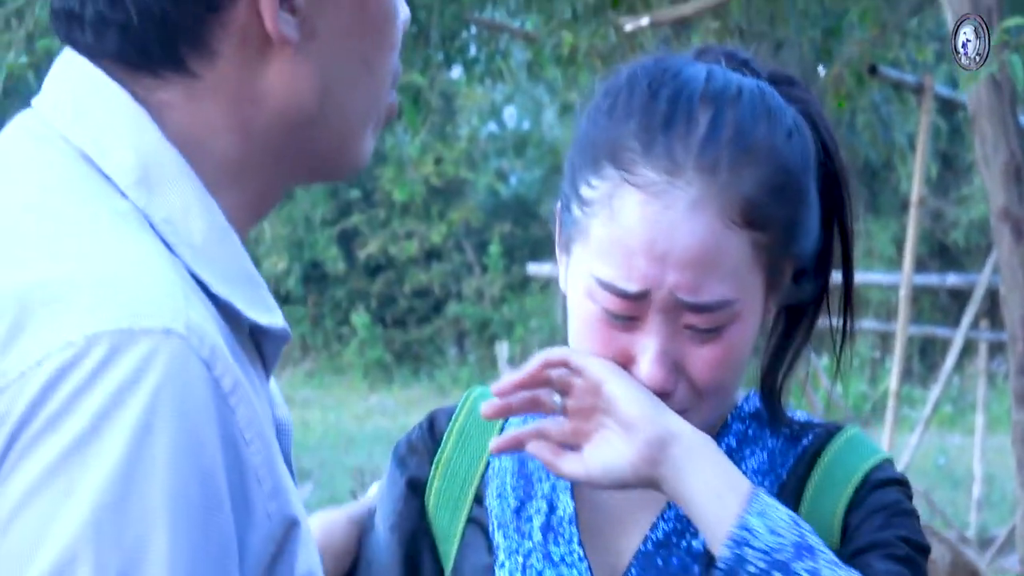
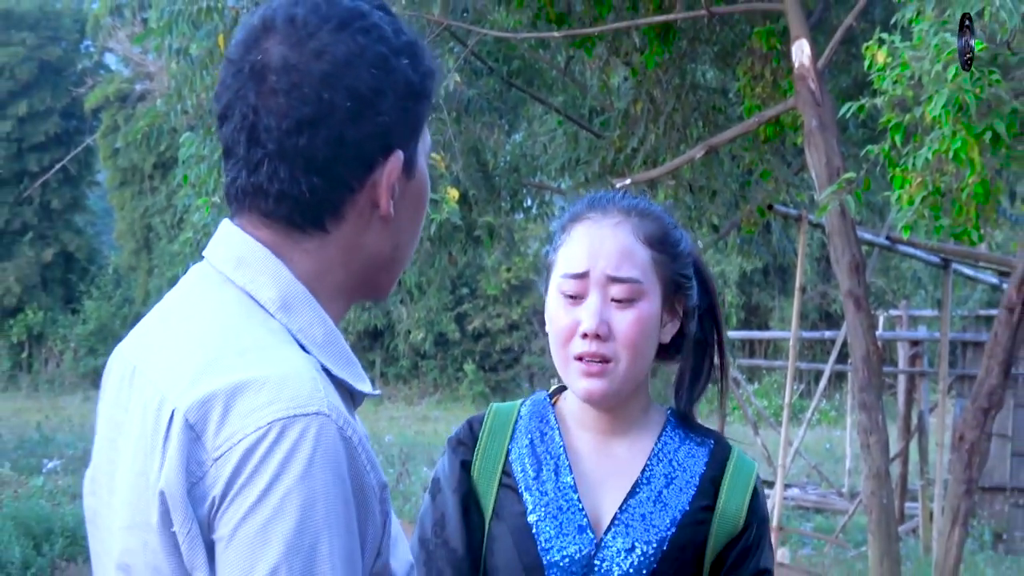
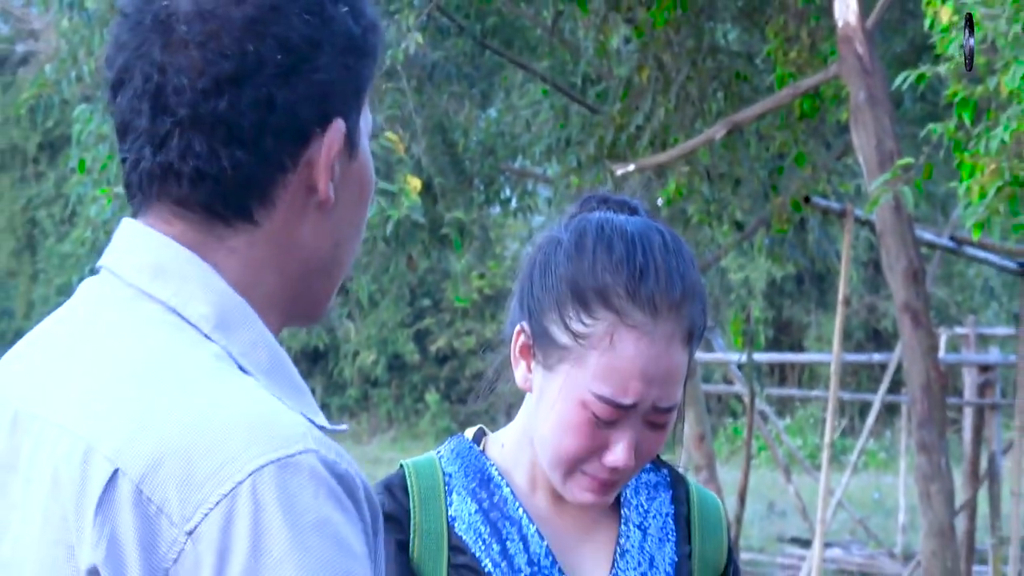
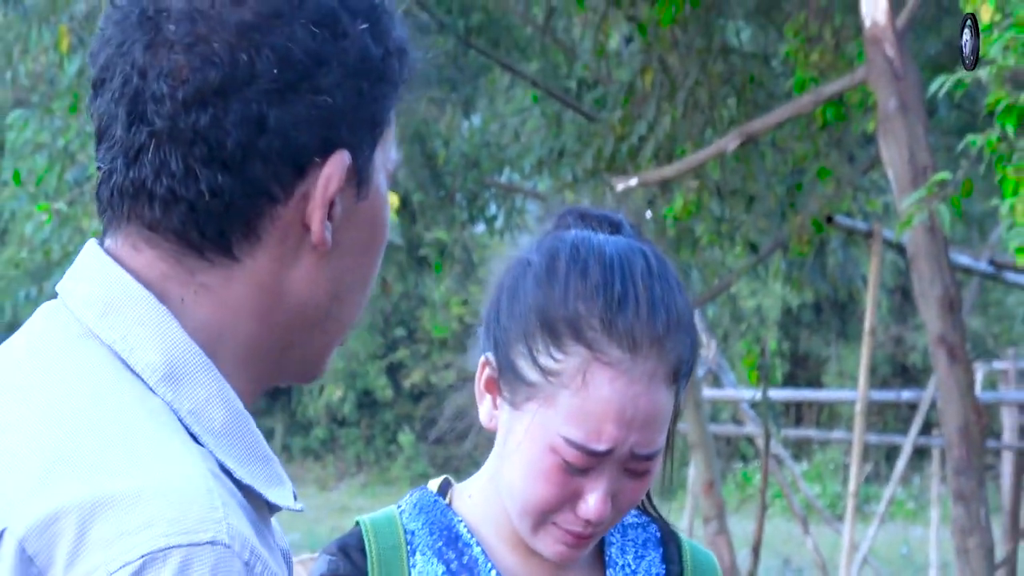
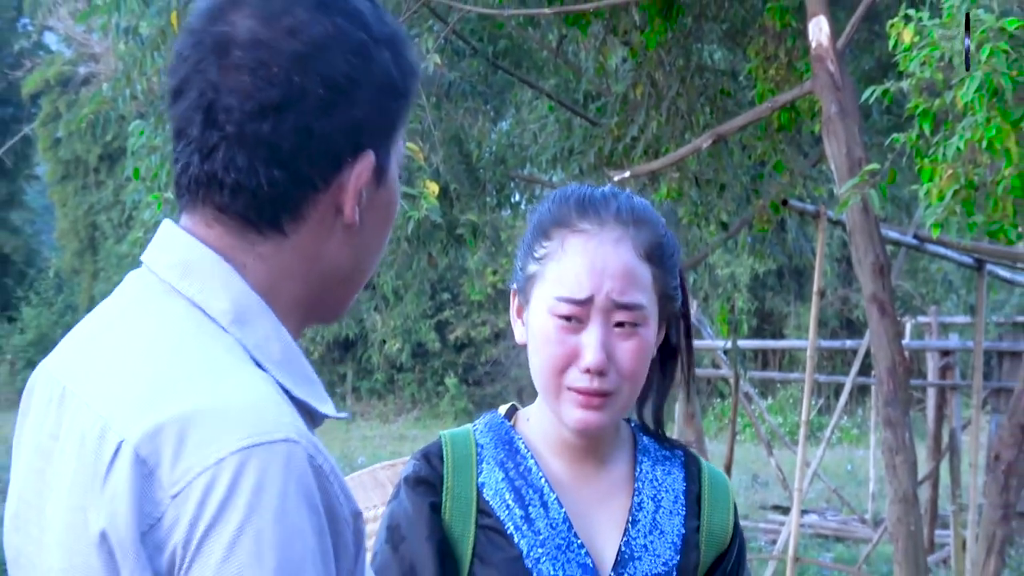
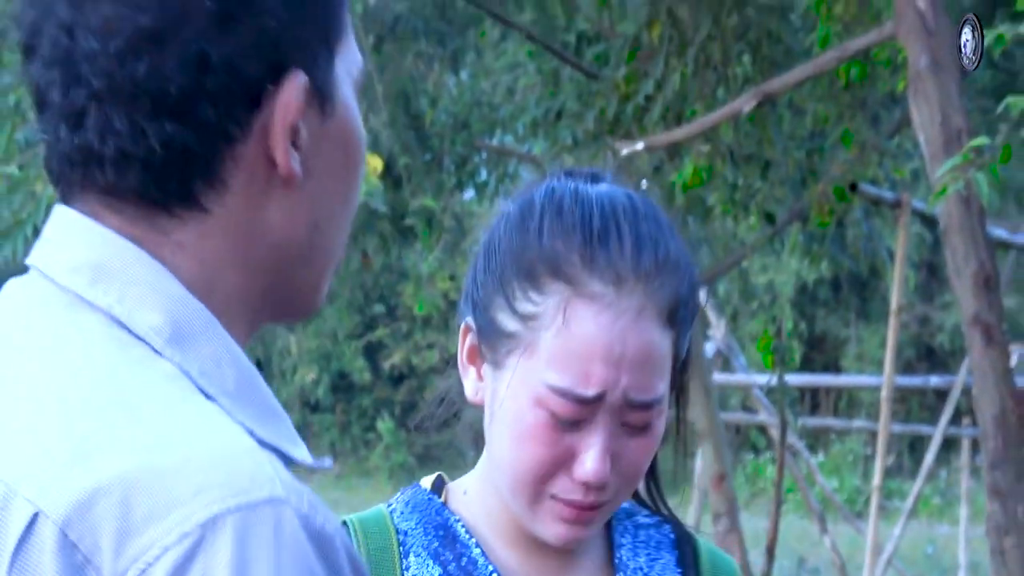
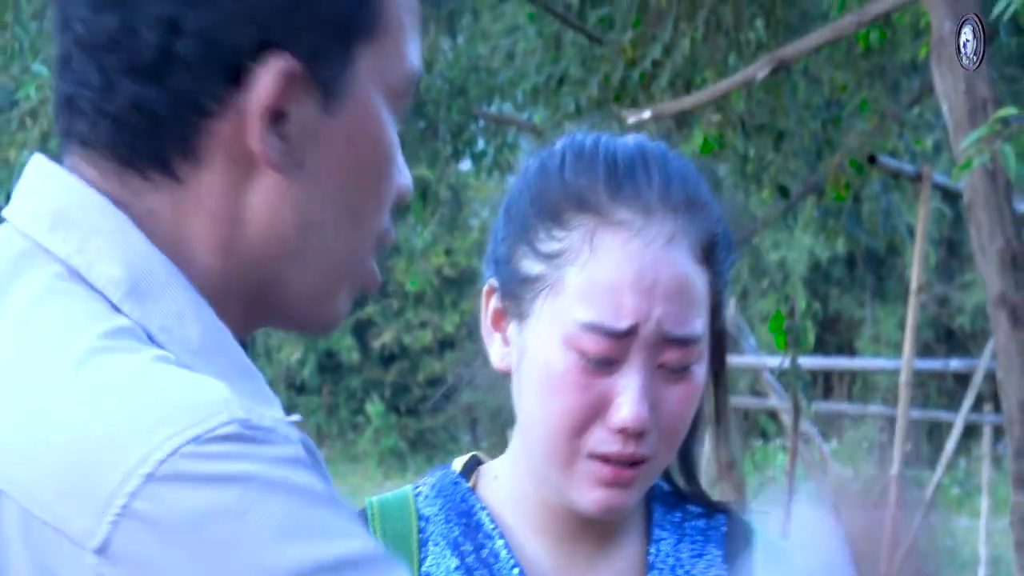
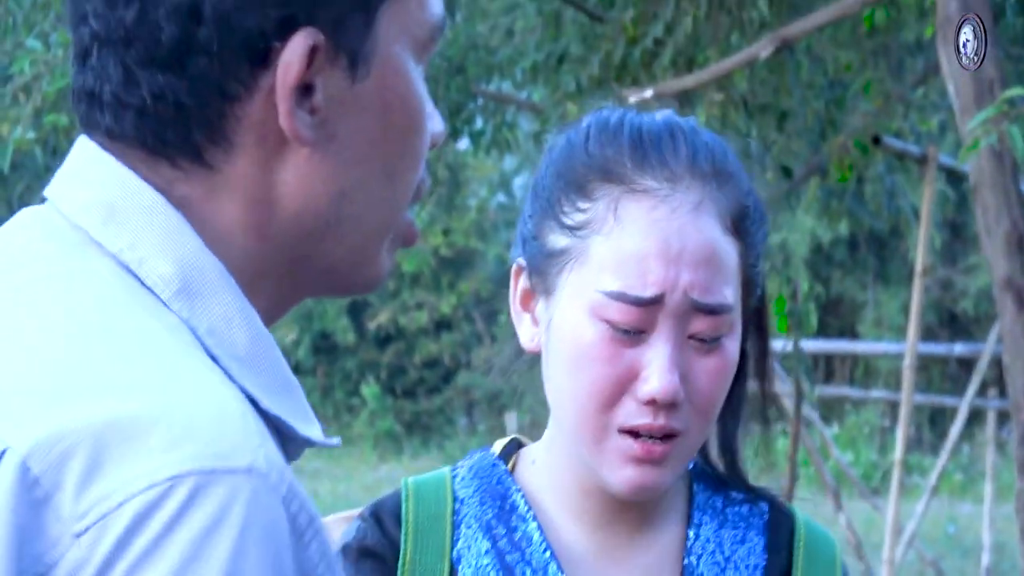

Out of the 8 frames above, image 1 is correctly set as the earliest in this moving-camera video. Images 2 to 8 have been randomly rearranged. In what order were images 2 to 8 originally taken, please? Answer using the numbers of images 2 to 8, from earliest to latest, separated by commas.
8, 7, 6, 4, 3, 5, 2
